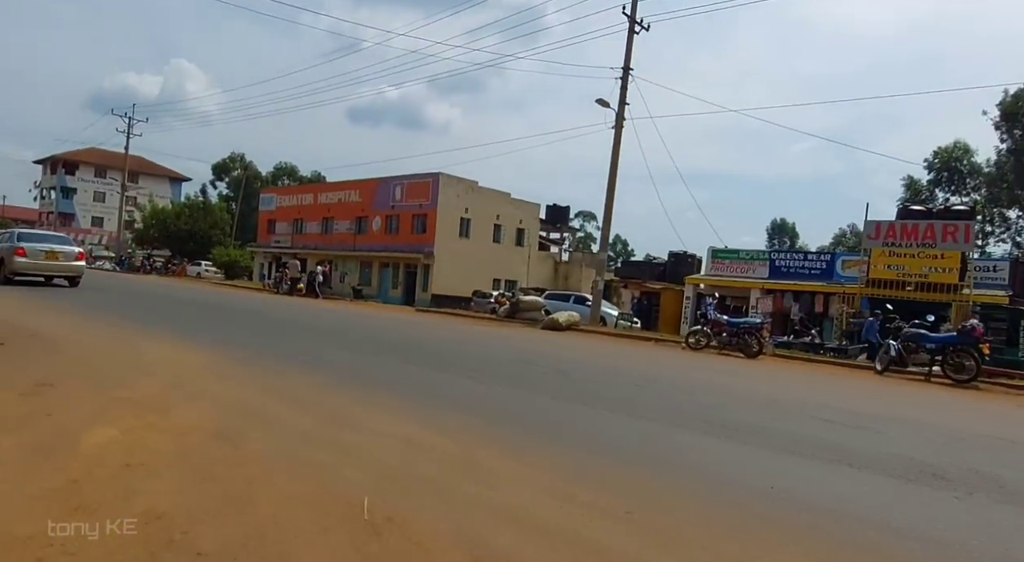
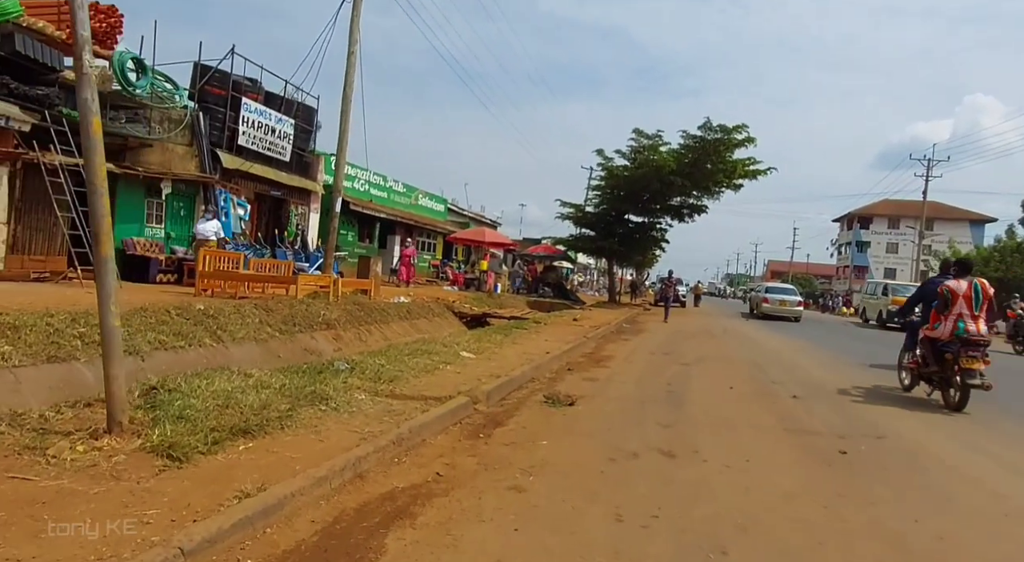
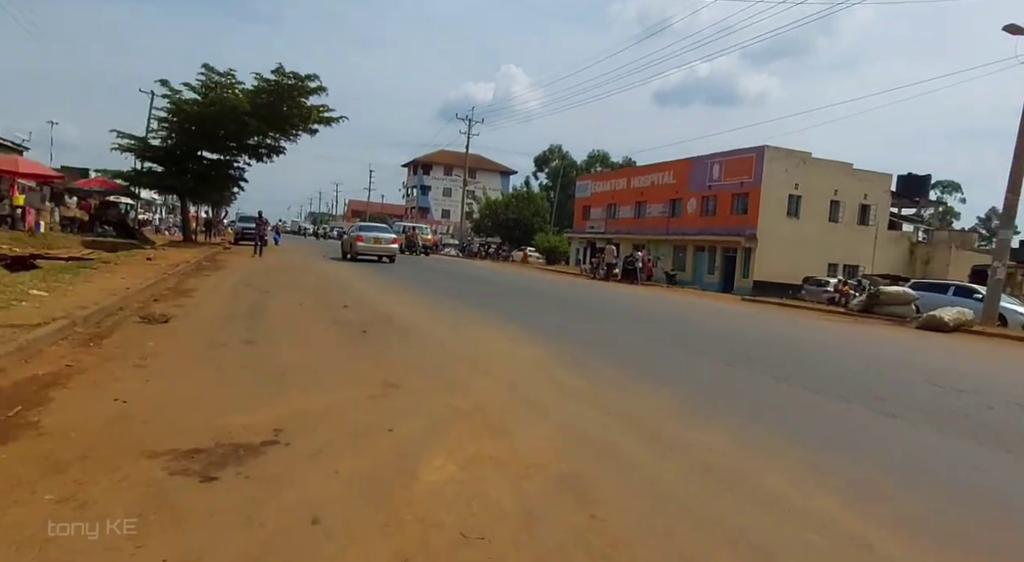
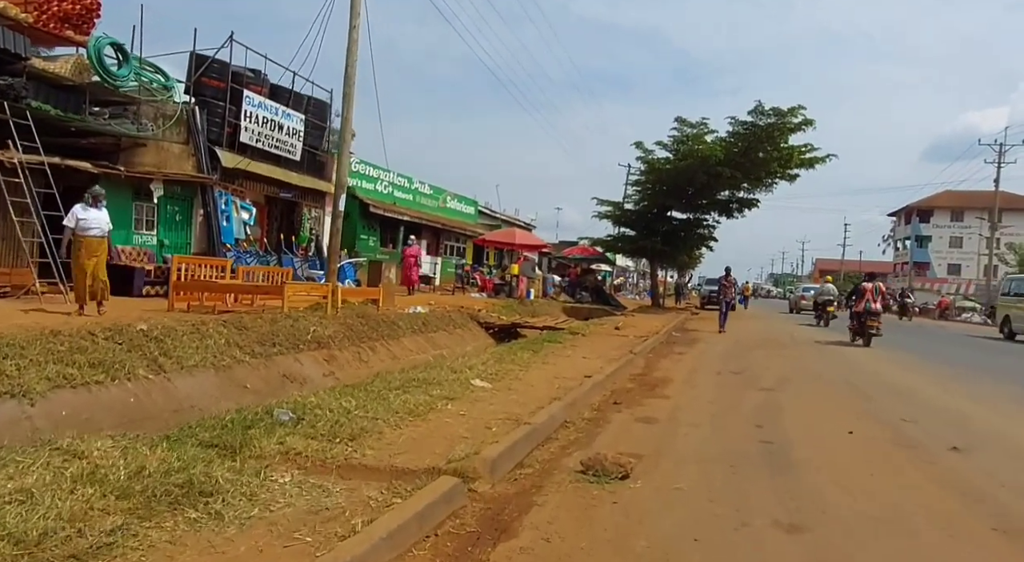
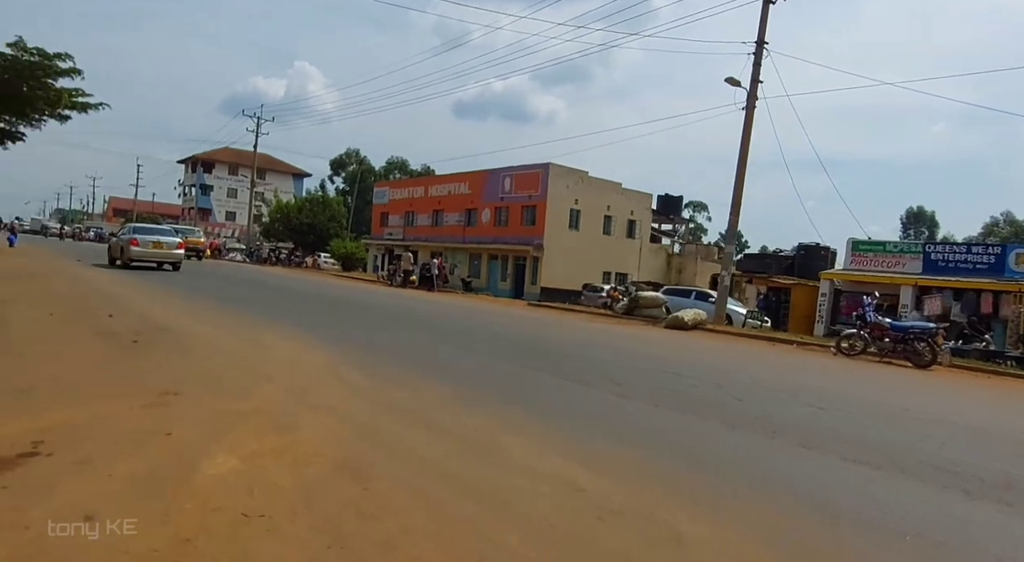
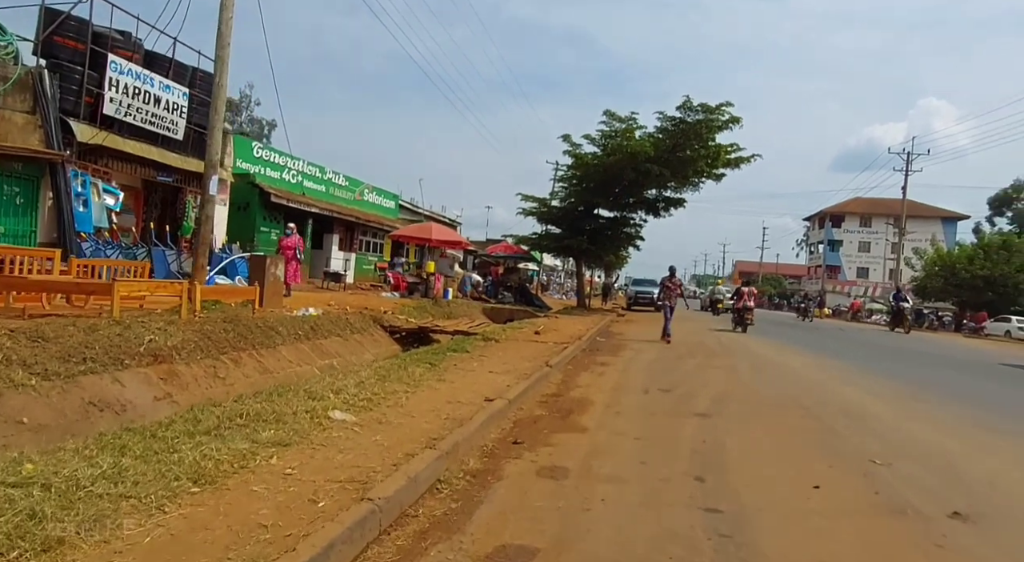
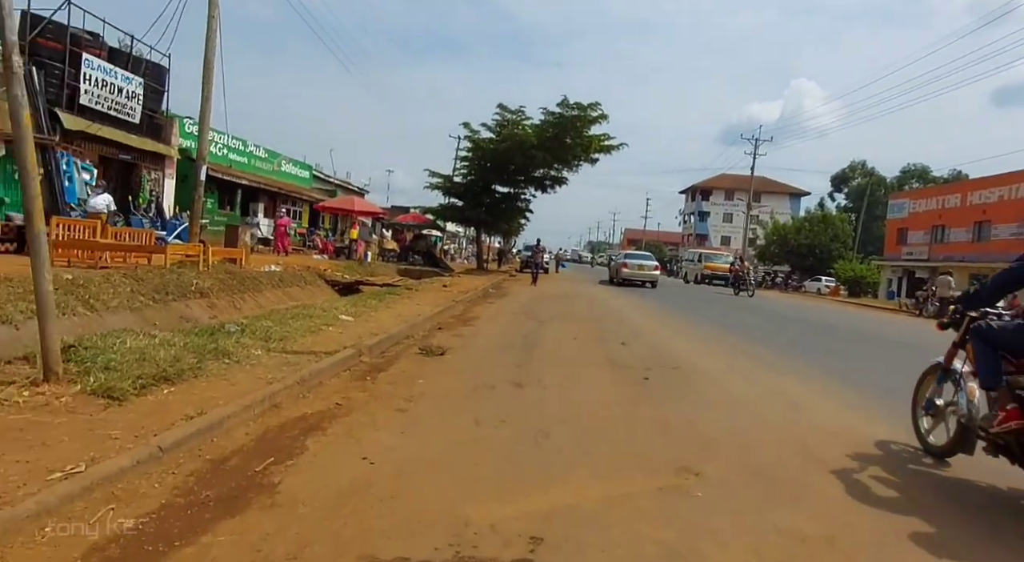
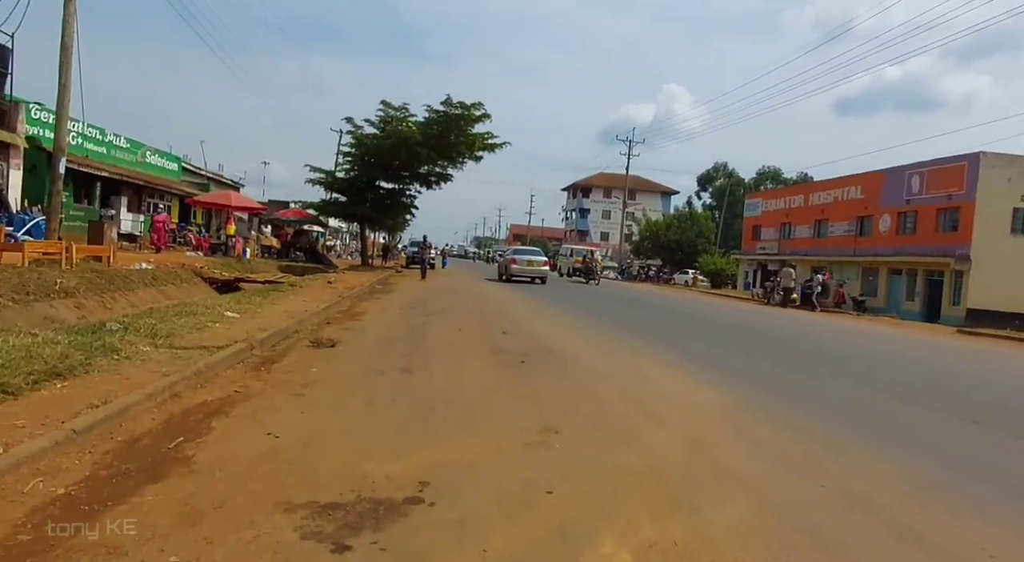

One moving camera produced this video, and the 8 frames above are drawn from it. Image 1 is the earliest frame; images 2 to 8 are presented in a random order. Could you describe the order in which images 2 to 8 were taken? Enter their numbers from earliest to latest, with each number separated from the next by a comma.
5, 3, 8, 7, 2, 4, 6
